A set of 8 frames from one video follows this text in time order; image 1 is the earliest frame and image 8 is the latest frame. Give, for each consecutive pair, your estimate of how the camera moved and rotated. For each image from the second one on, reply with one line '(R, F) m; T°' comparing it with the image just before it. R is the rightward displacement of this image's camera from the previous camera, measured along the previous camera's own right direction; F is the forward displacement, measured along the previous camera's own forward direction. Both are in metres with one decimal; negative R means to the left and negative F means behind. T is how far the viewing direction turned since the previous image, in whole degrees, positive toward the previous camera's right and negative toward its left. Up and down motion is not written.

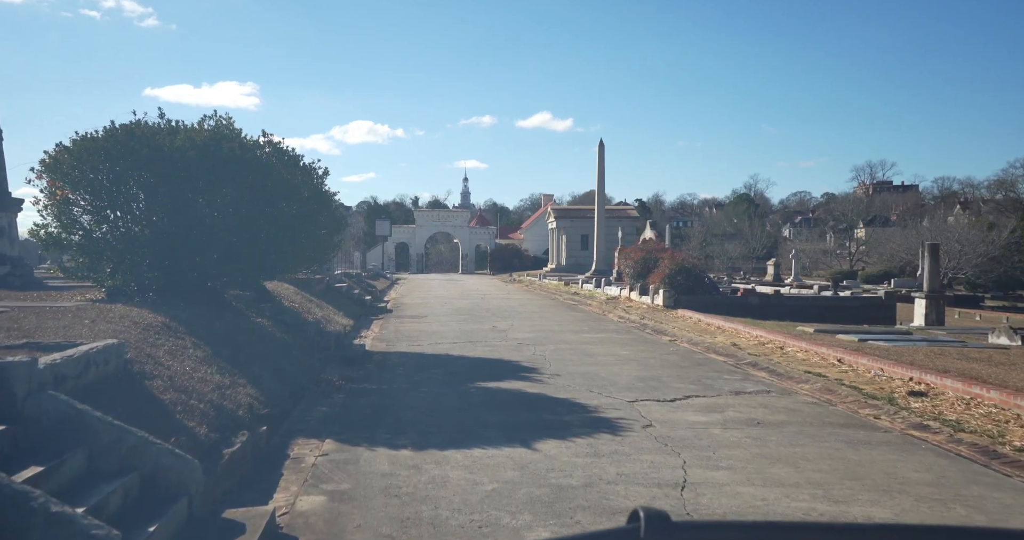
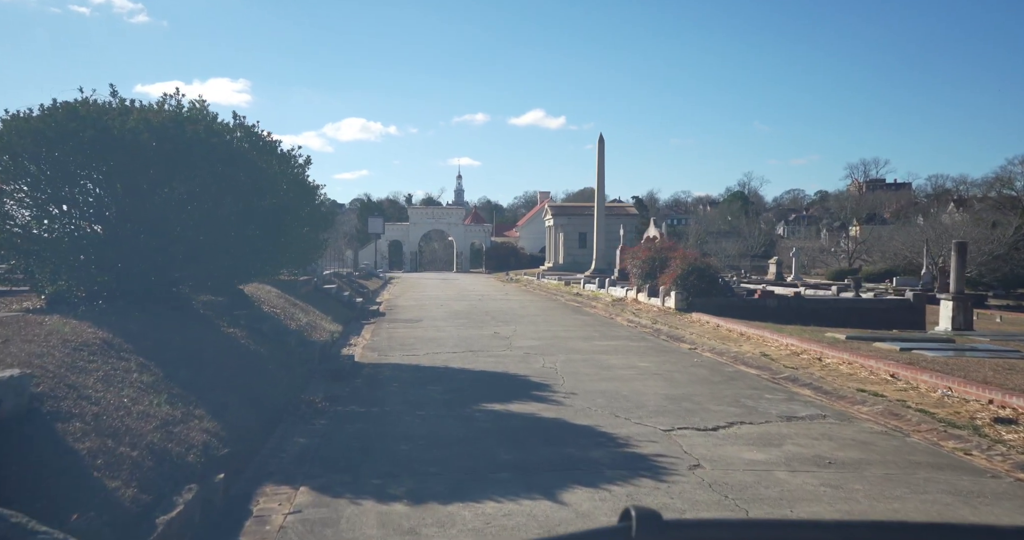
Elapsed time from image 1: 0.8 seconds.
(-0.2, +1.5) m; 0°
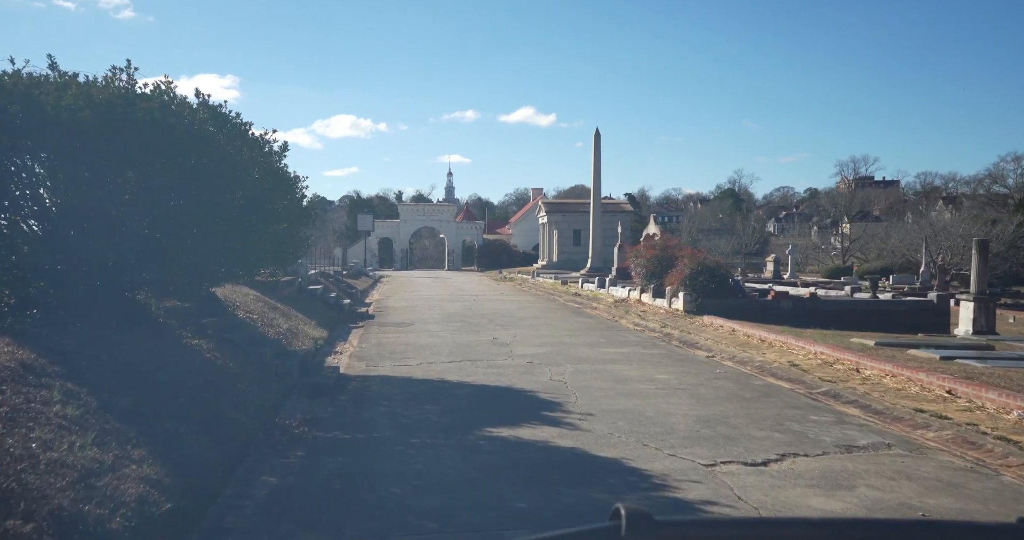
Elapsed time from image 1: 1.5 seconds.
(-0.2, +1.3) m; +1°
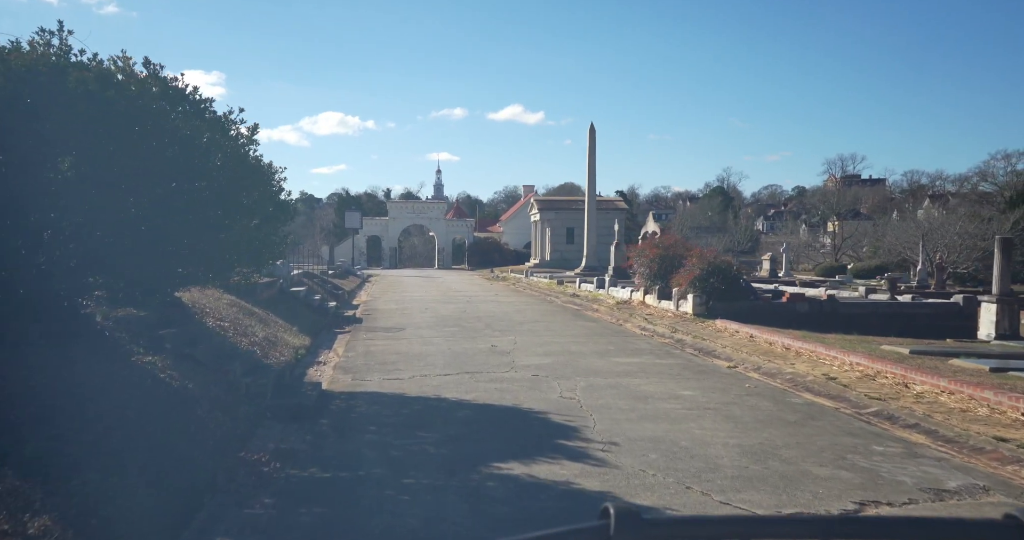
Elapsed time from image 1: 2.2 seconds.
(-0.2, +1.3) m; +1°
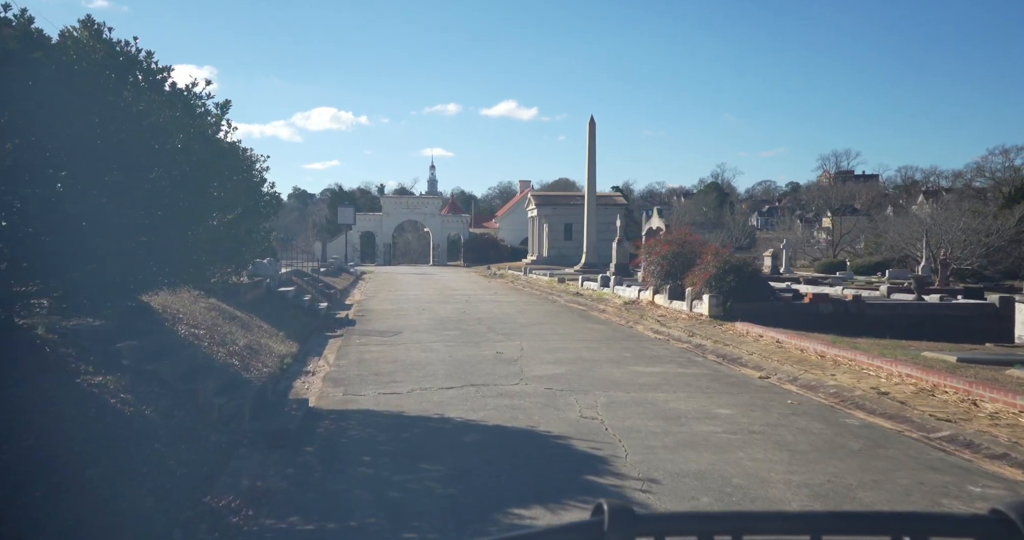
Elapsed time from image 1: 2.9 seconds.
(-0.2, +1.2) m; 0°
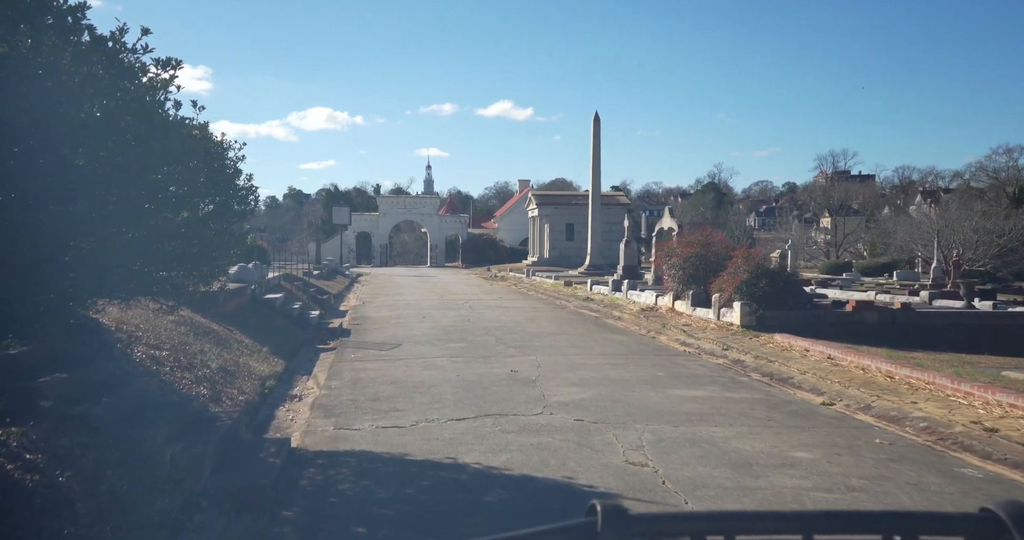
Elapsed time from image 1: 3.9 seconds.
(-0.3, +1.7) m; 0°
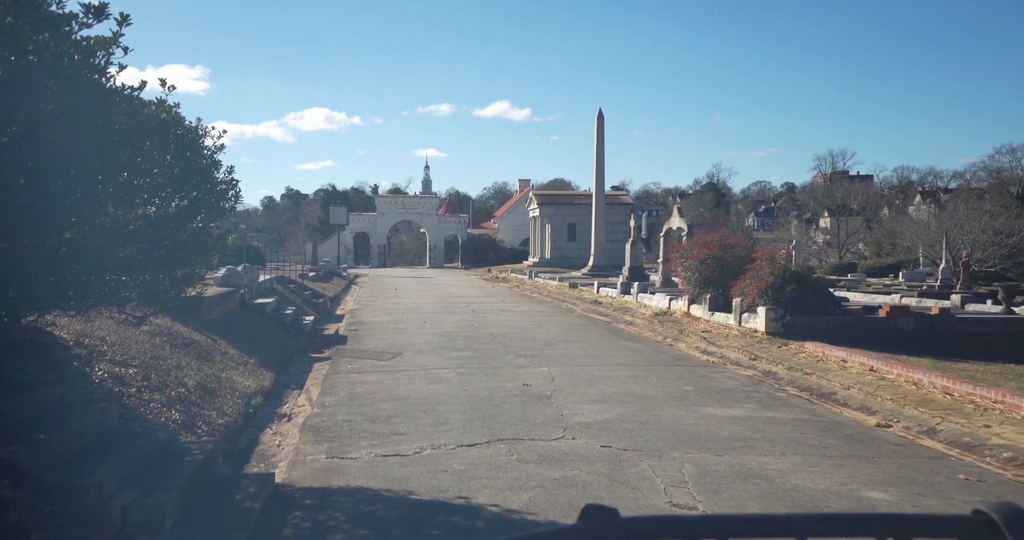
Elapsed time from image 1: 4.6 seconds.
(-0.2, +1.1) m; 0°
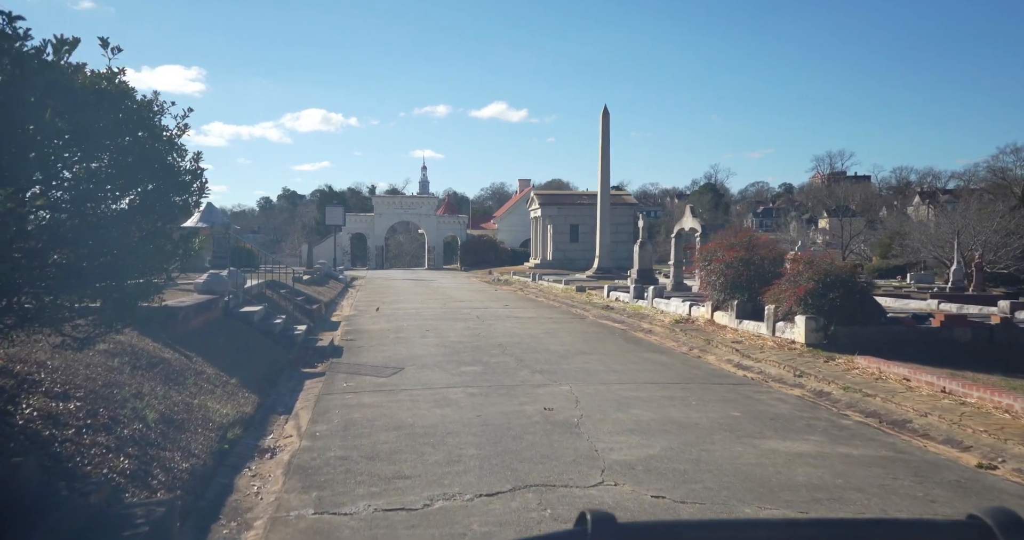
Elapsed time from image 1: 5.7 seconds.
(-0.3, +1.5) m; 0°
